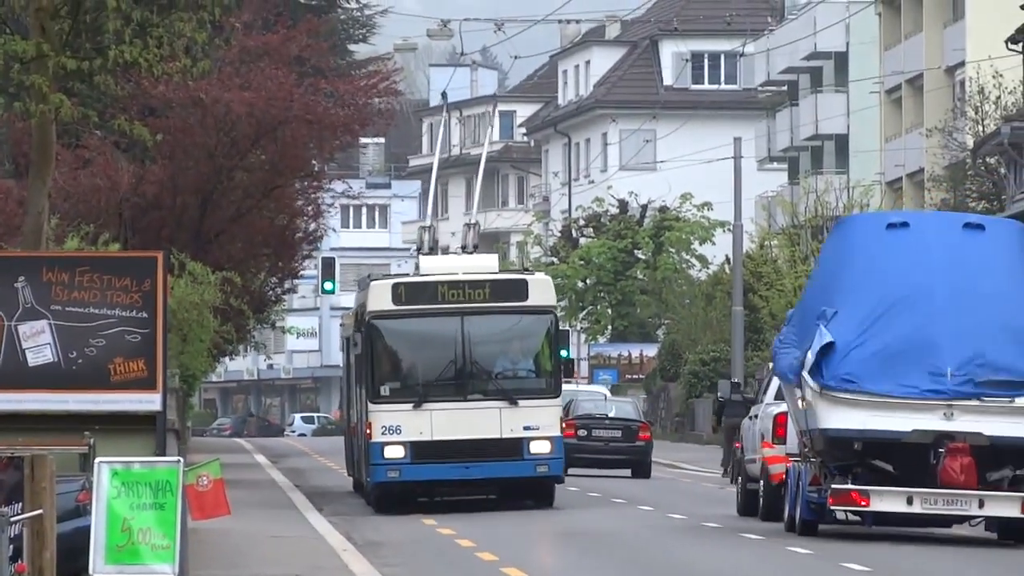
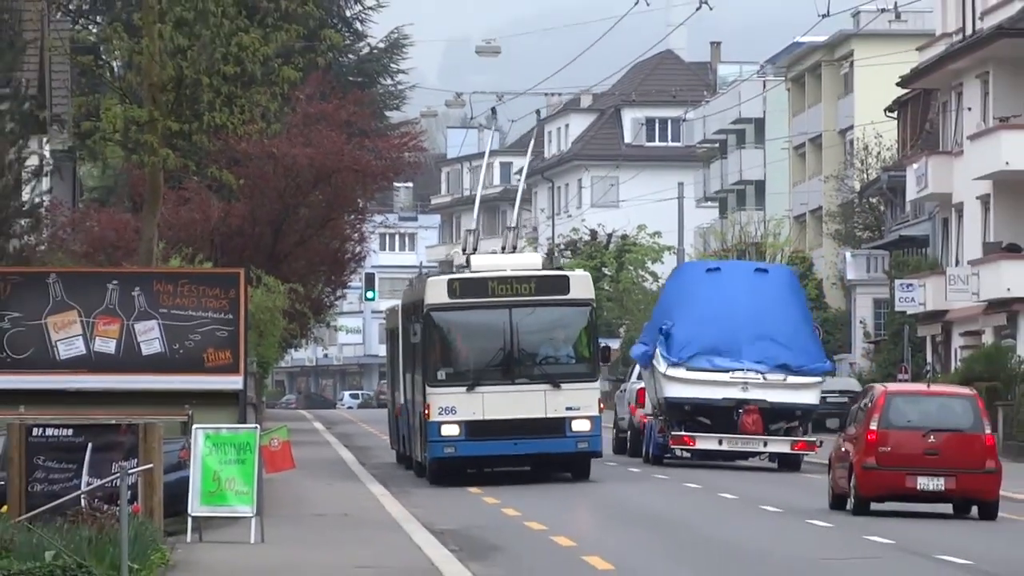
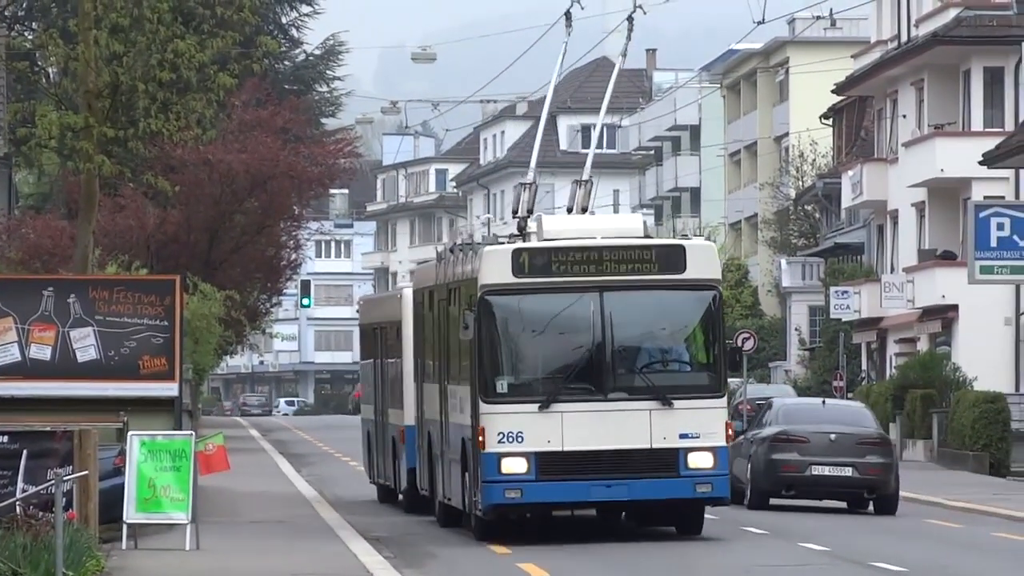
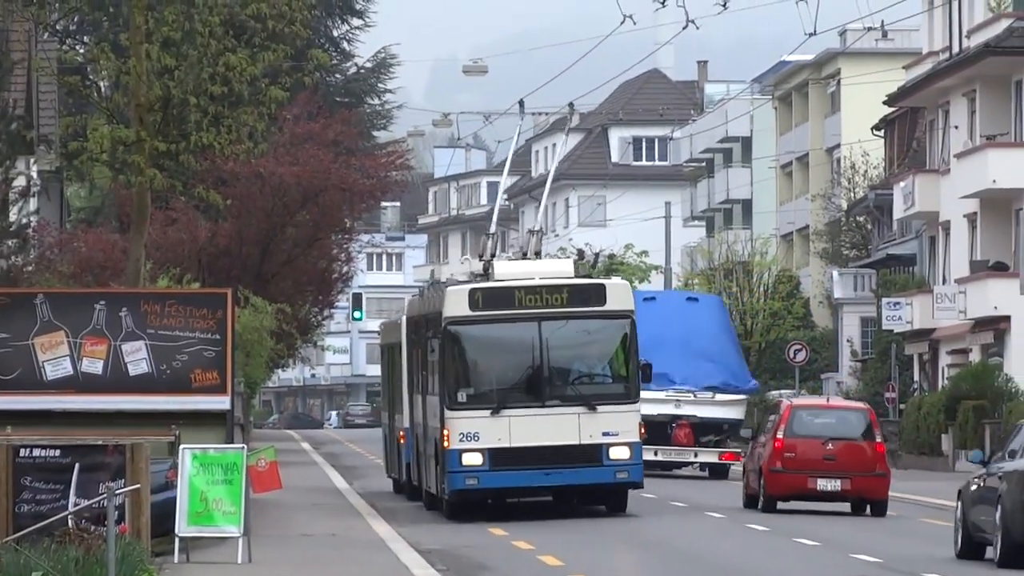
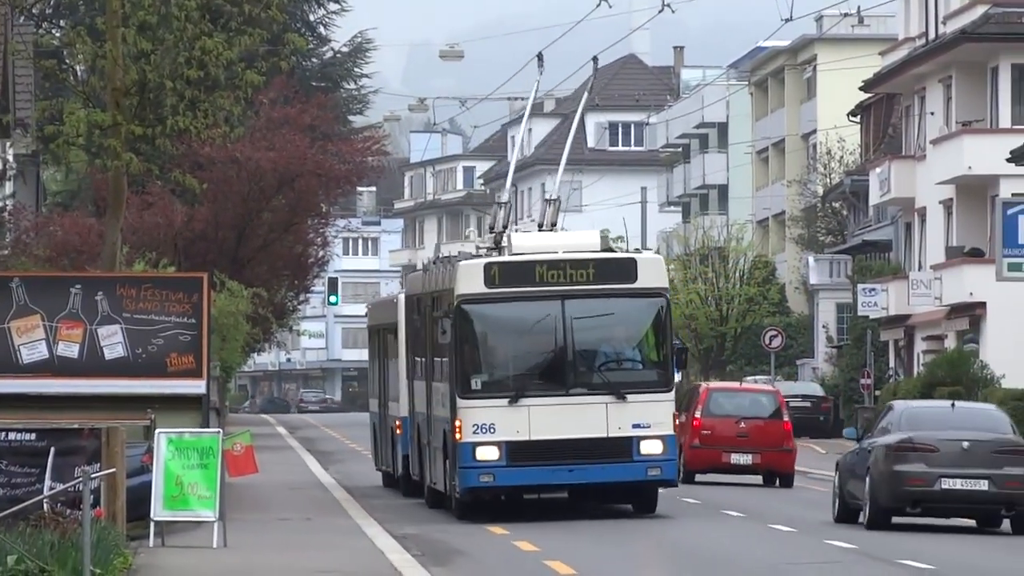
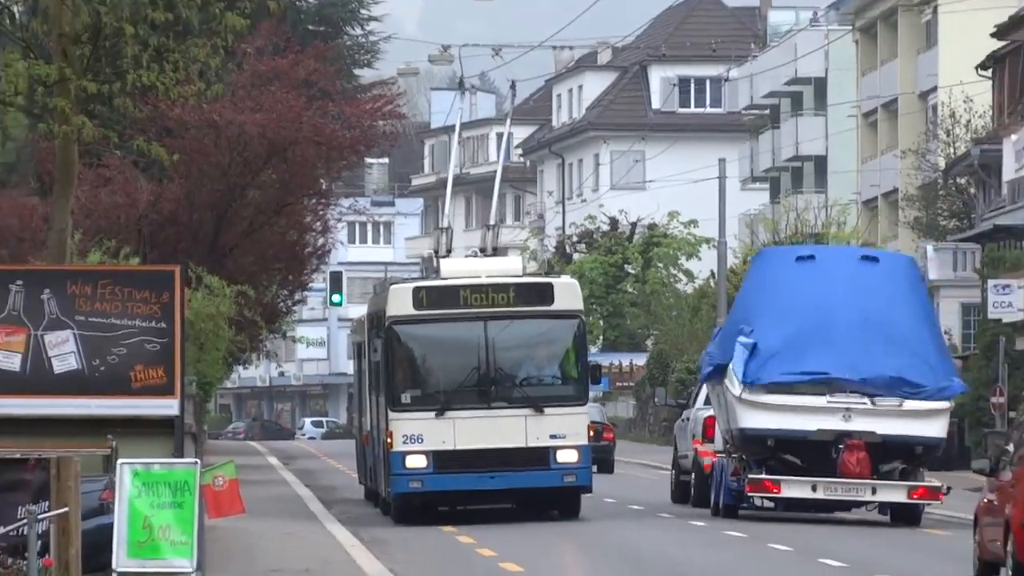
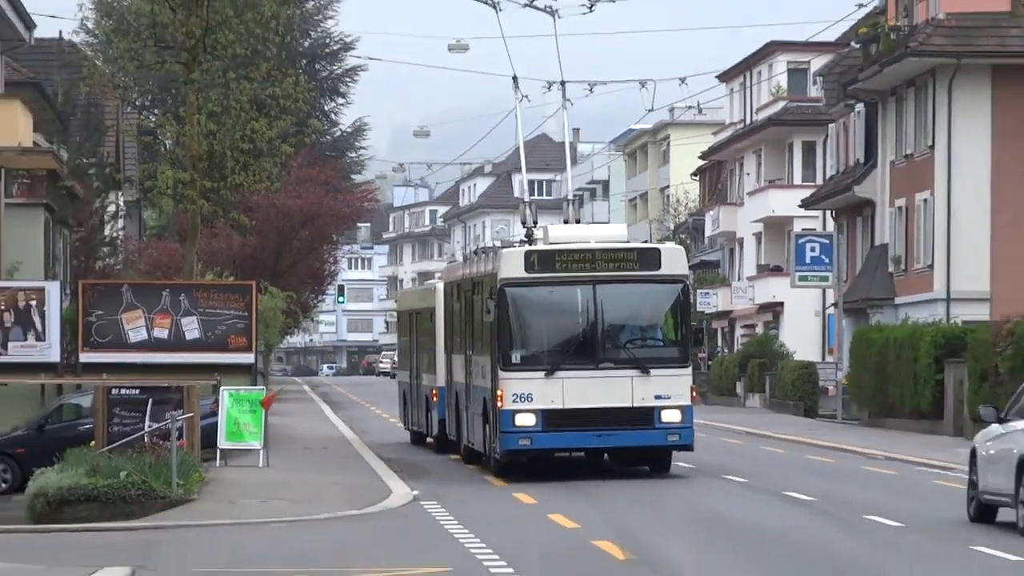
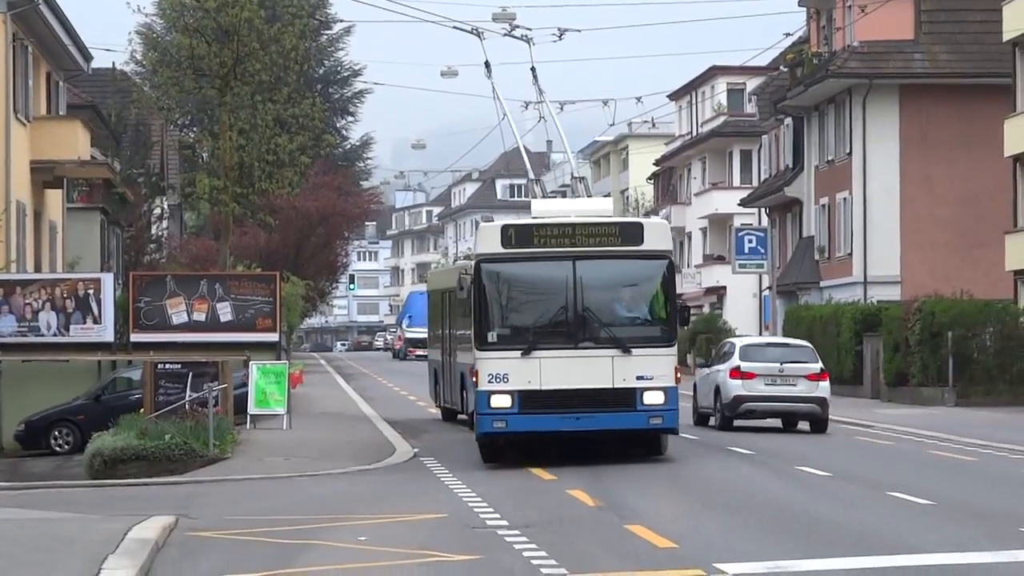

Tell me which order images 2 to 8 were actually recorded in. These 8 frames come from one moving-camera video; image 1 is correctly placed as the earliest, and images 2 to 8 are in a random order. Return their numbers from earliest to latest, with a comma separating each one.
6, 2, 4, 5, 3, 7, 8
